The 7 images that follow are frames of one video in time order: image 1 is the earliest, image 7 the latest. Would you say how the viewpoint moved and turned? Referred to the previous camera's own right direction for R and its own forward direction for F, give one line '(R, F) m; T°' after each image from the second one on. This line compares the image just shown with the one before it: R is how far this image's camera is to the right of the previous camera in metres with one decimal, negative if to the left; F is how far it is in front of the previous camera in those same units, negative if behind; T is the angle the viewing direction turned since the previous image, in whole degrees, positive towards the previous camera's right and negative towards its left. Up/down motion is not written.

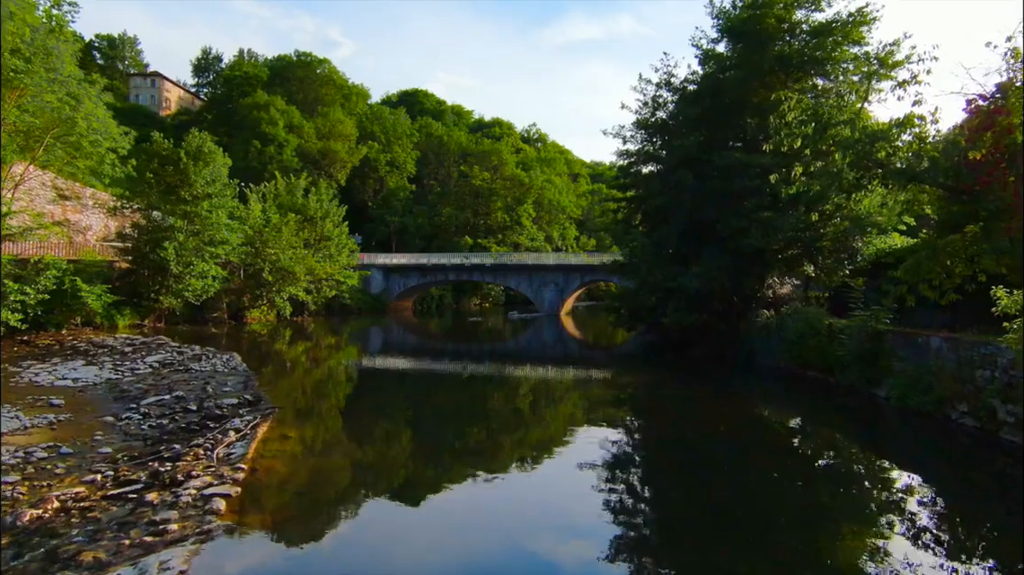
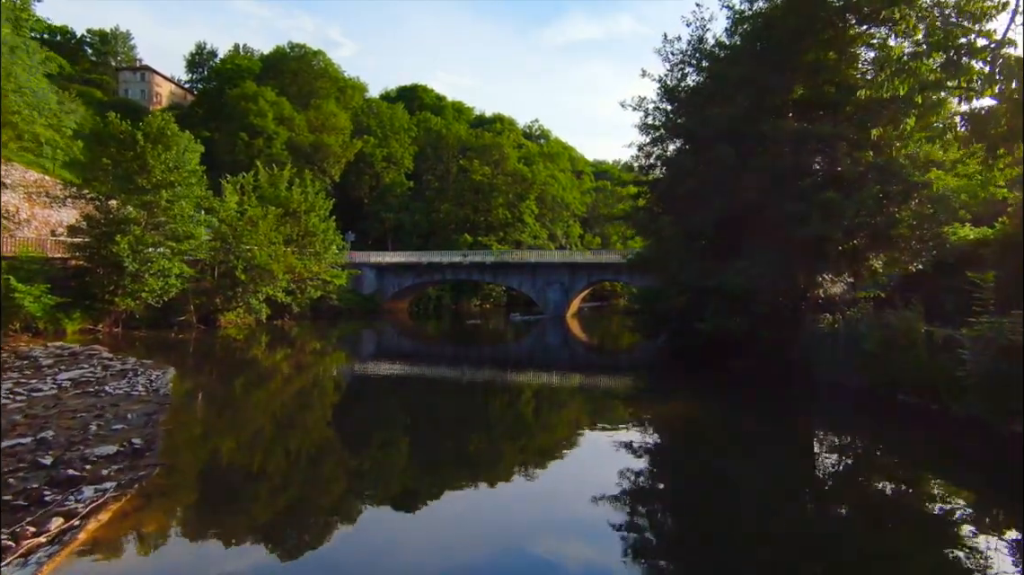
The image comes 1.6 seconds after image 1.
(0.0, +2.4) m; 0°
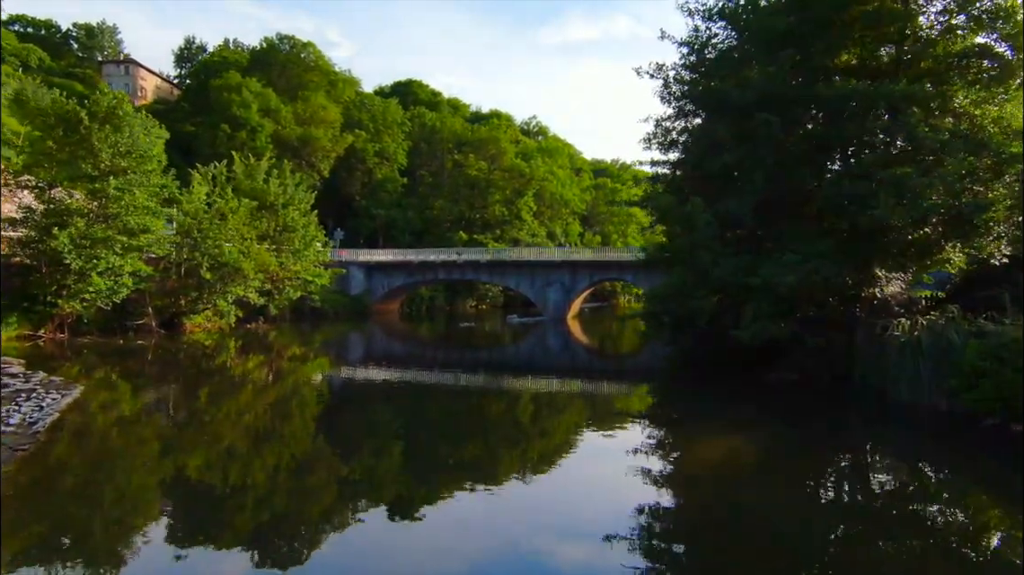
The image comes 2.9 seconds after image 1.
(0.0, +2.1) m; 0°
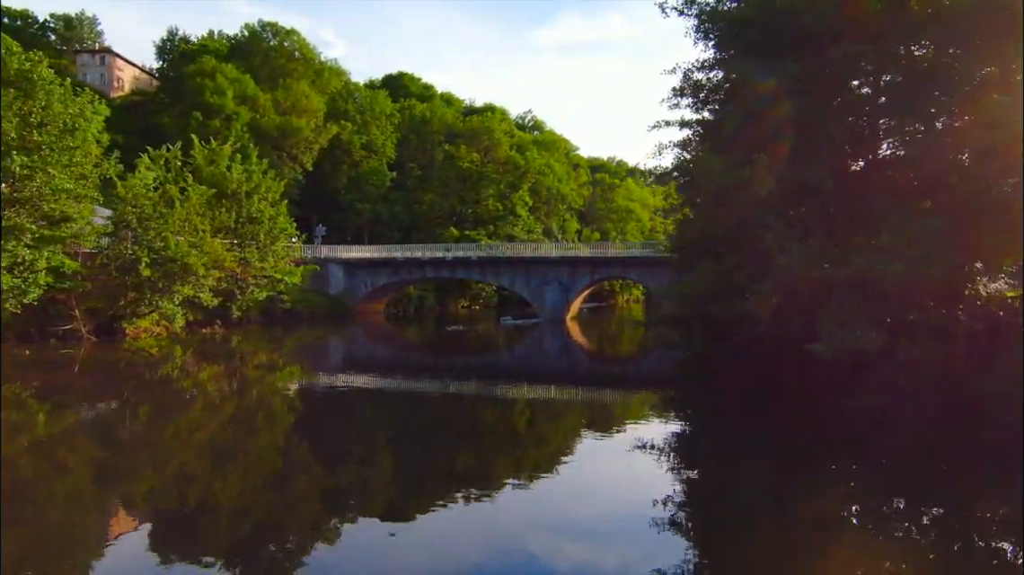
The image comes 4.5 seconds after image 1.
(+0.1, +2.6) m; 0°
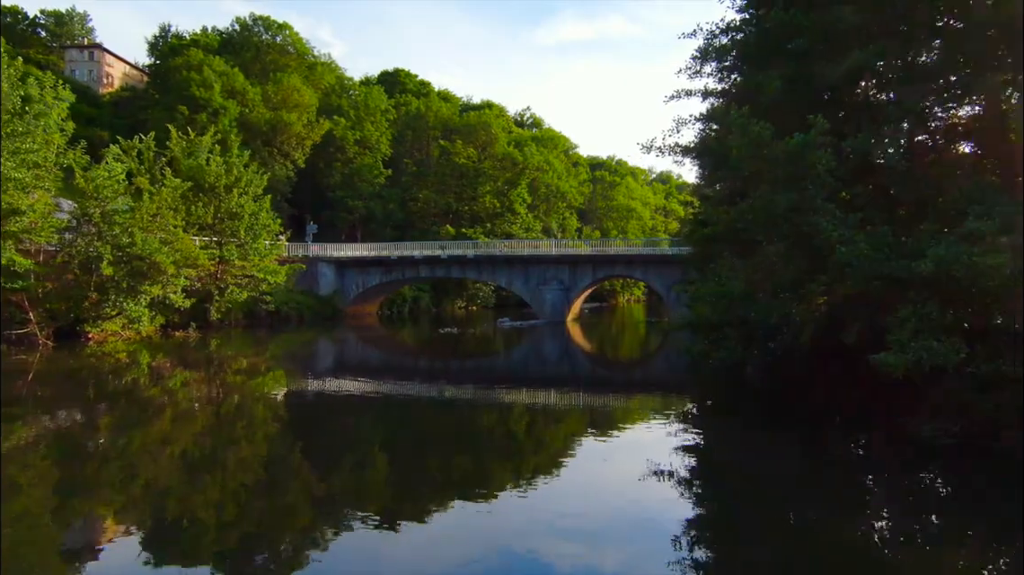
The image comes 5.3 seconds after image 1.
(+0.1, +1.3) m; 0°
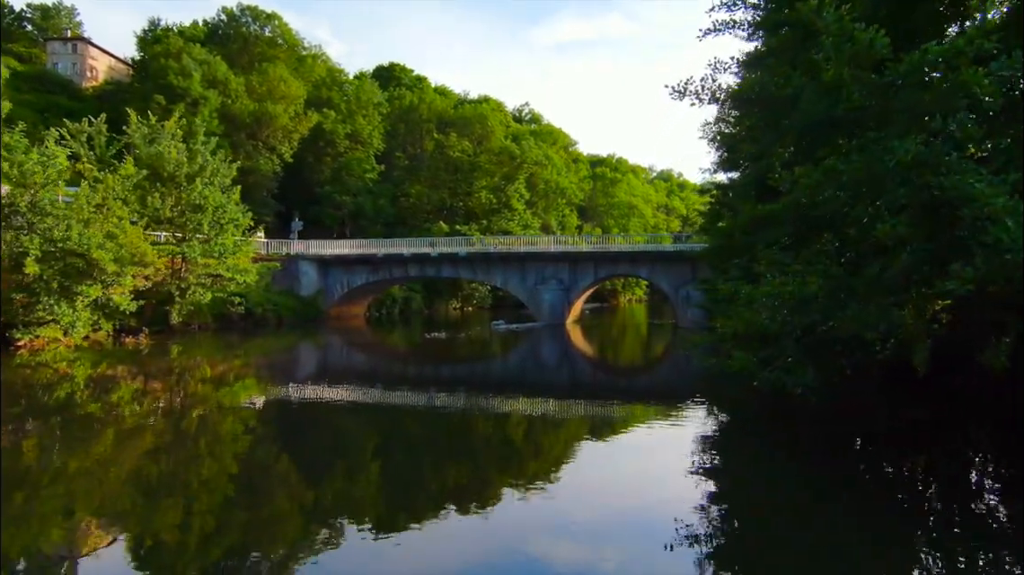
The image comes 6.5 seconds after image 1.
(+0.2, +1.9) m; 0°
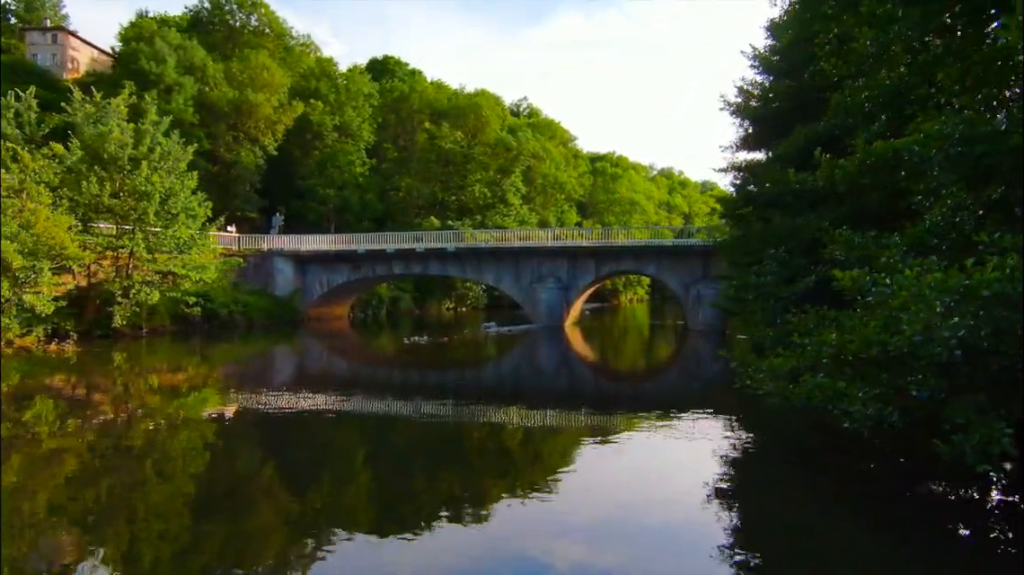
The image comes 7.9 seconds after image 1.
(+0.3, +2.1) m; 0°
